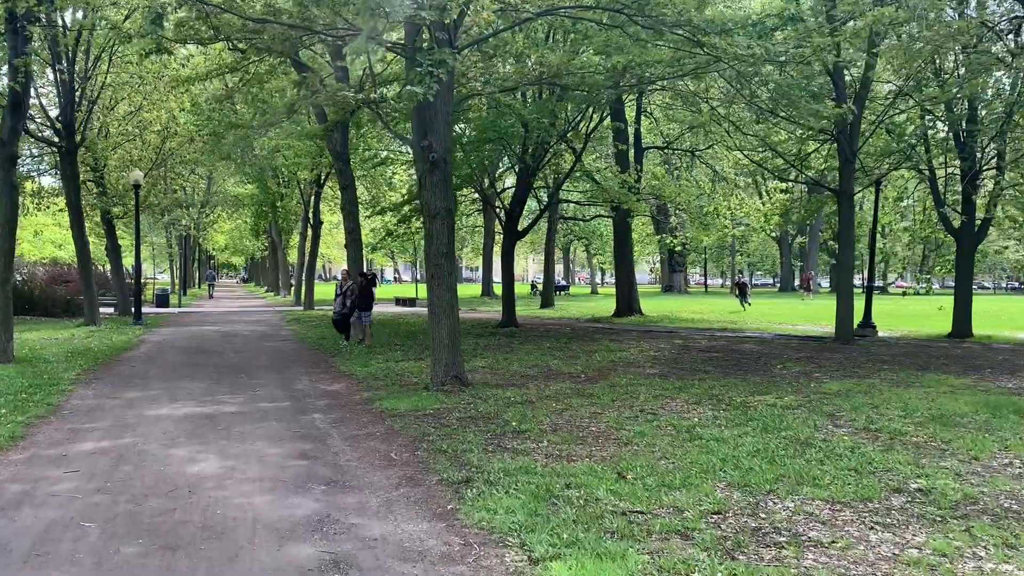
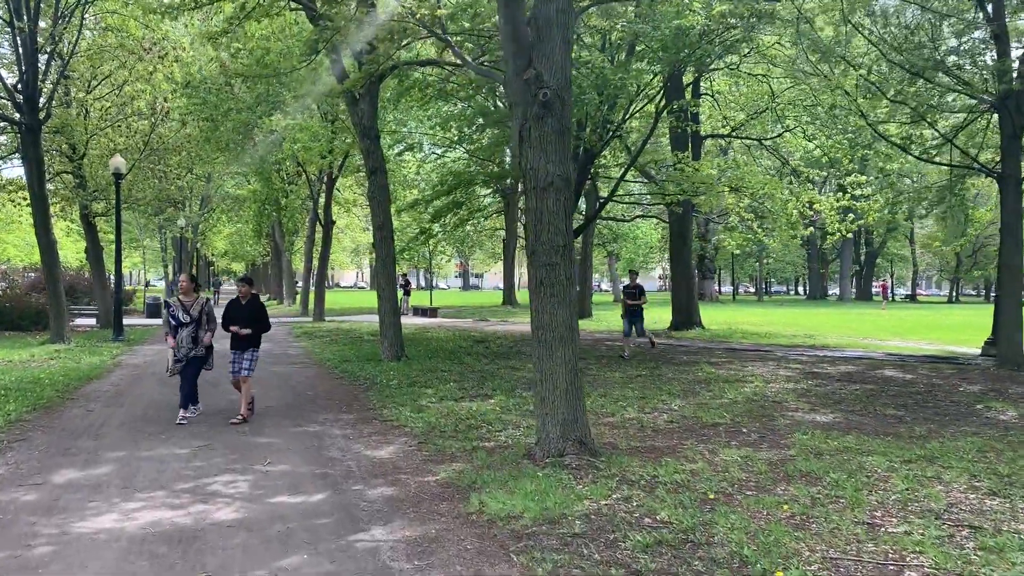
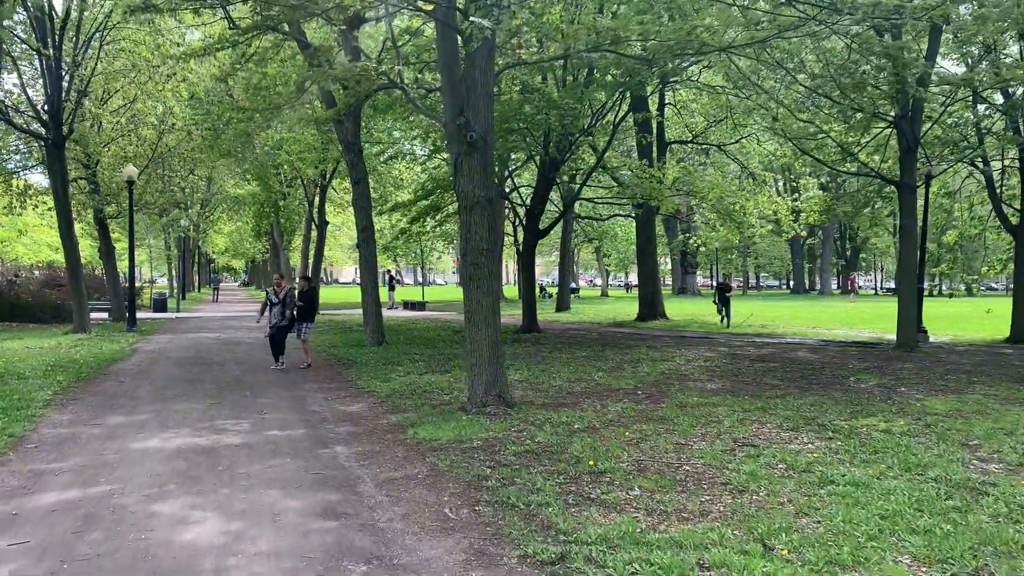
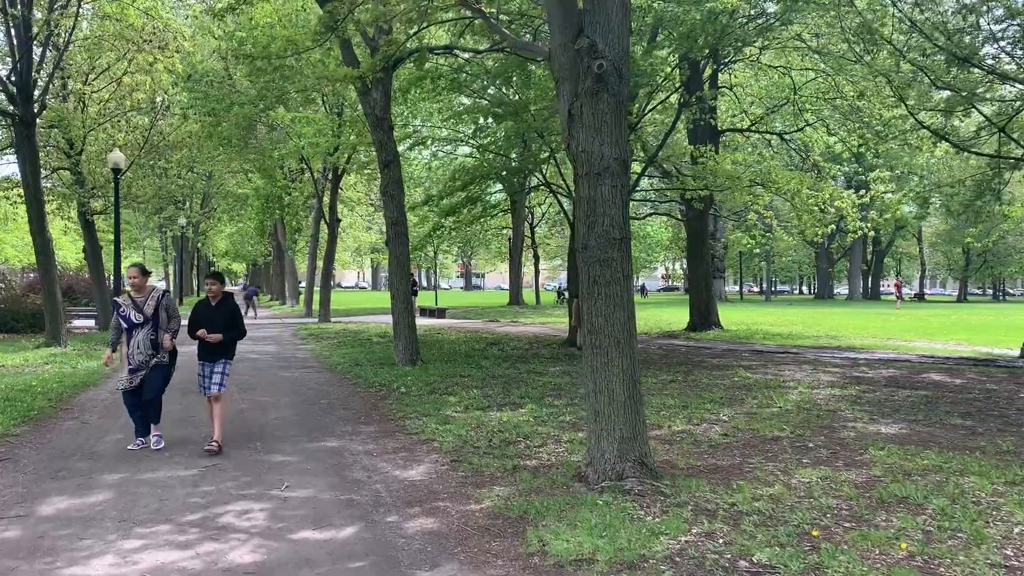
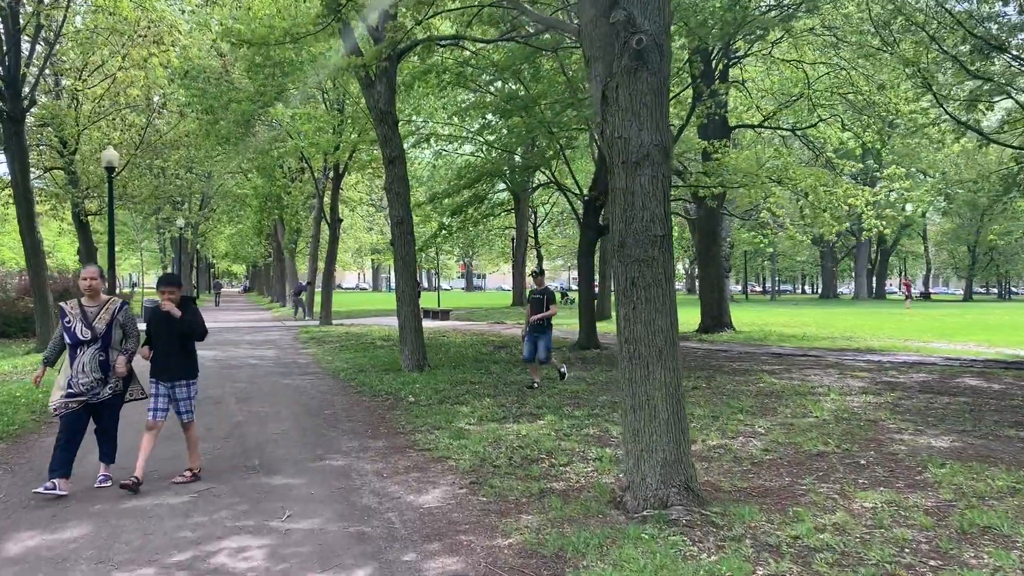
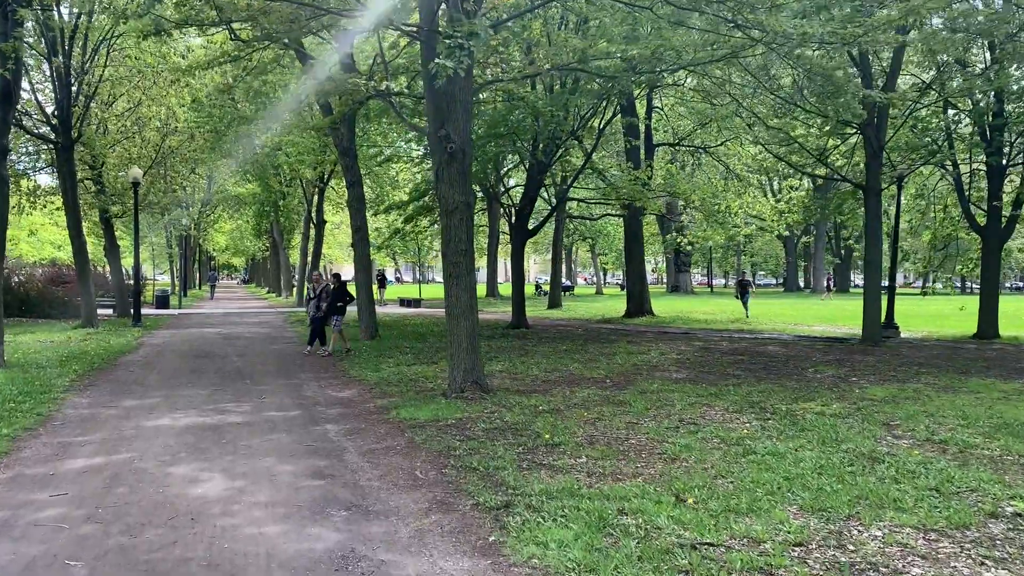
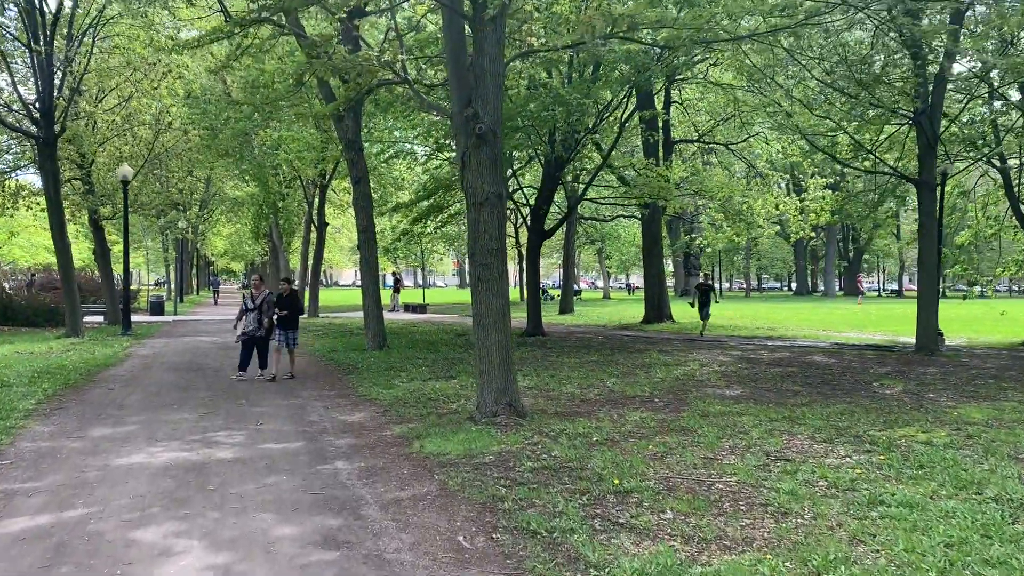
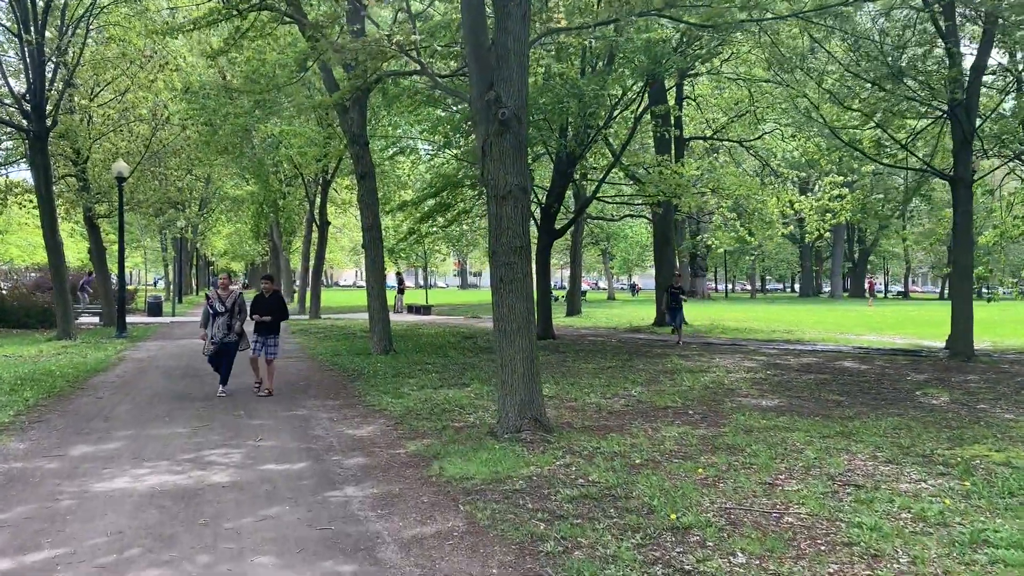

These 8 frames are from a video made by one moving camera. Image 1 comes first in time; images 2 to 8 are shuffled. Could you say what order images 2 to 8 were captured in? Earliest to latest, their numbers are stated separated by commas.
6, 3, 7, 8, 2, 4, 5
